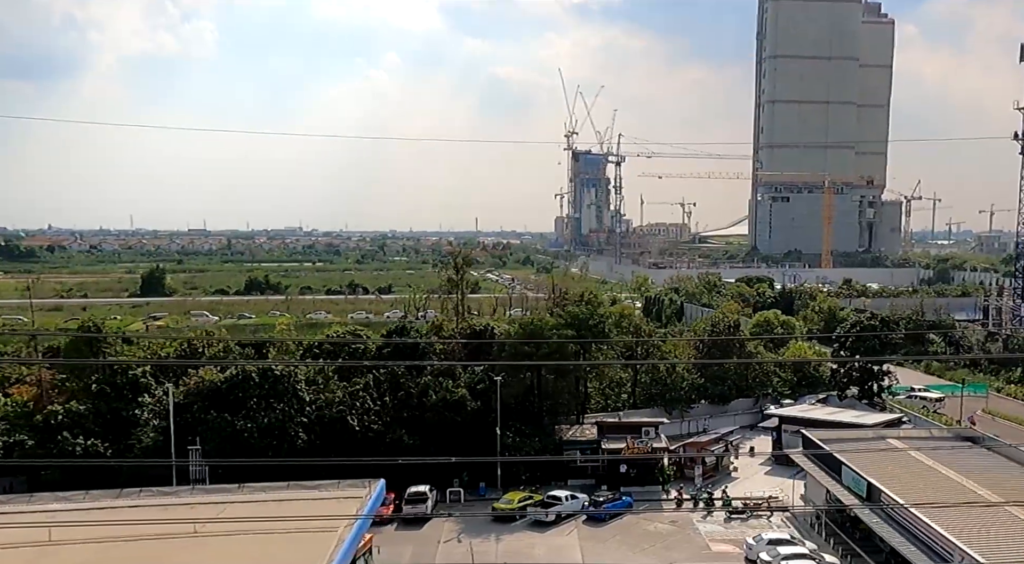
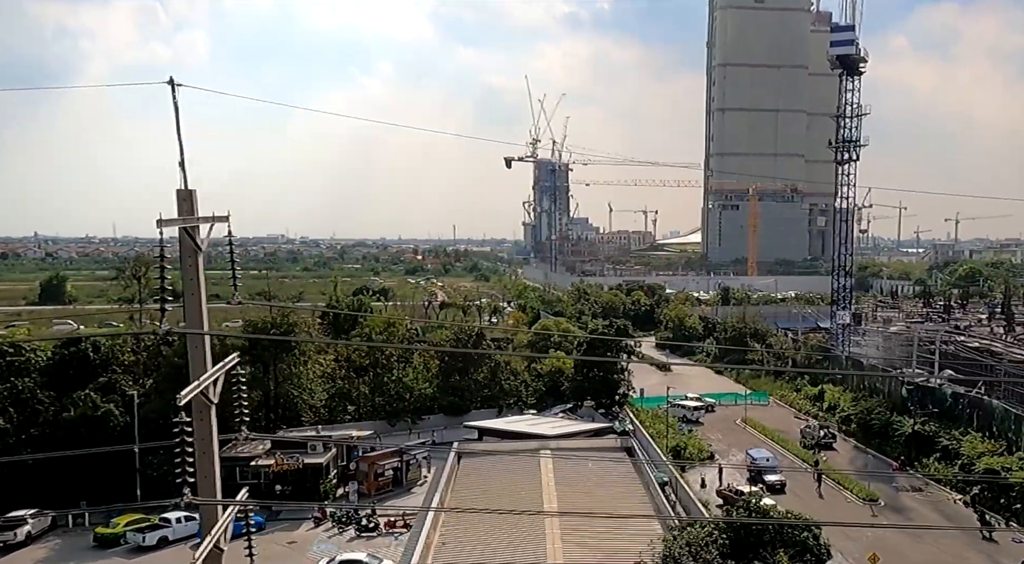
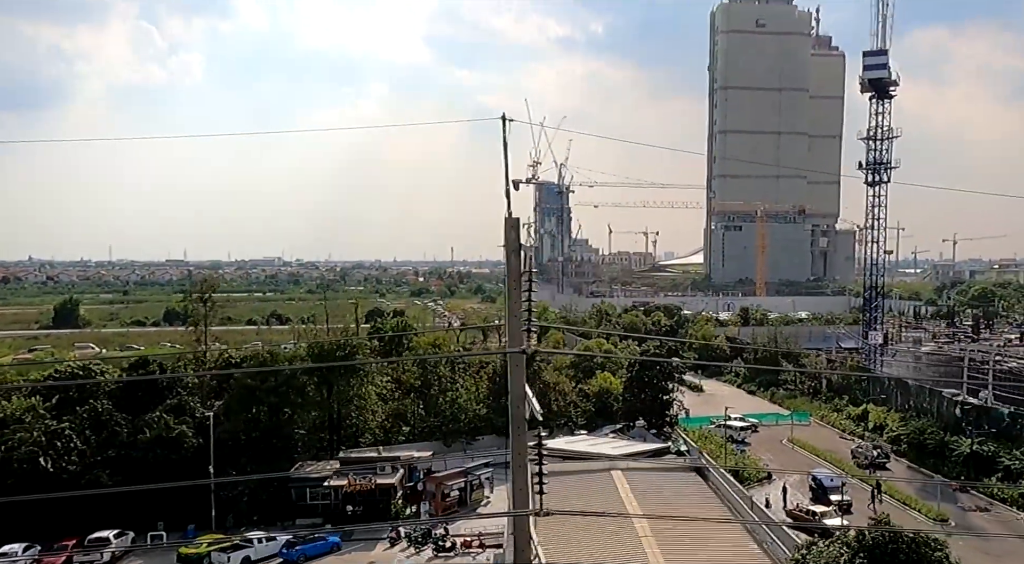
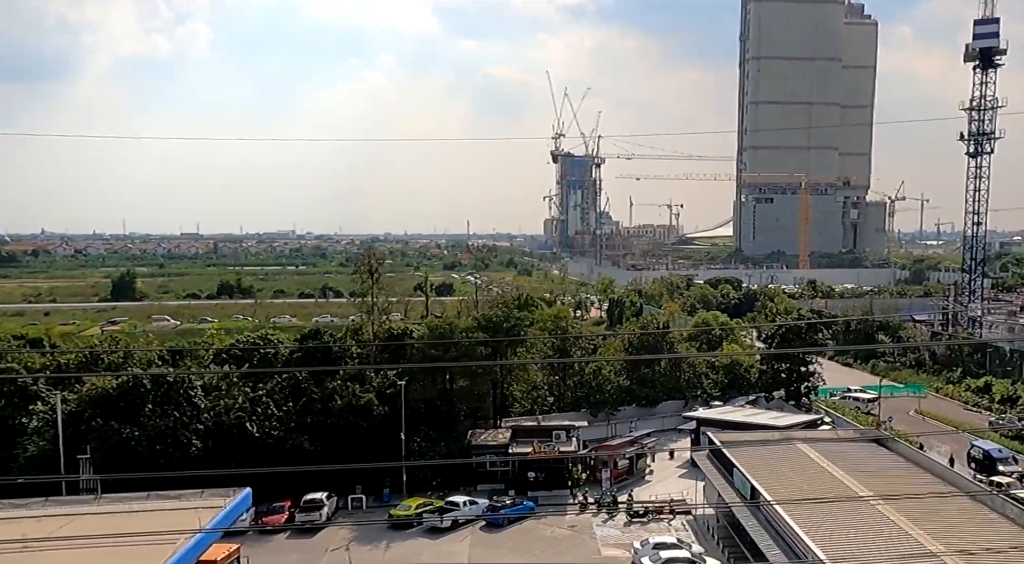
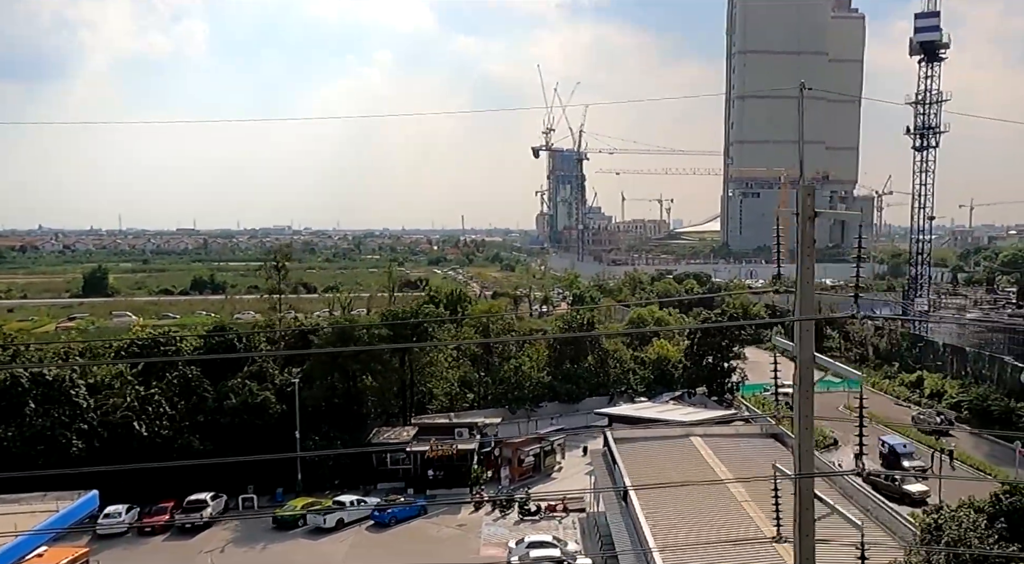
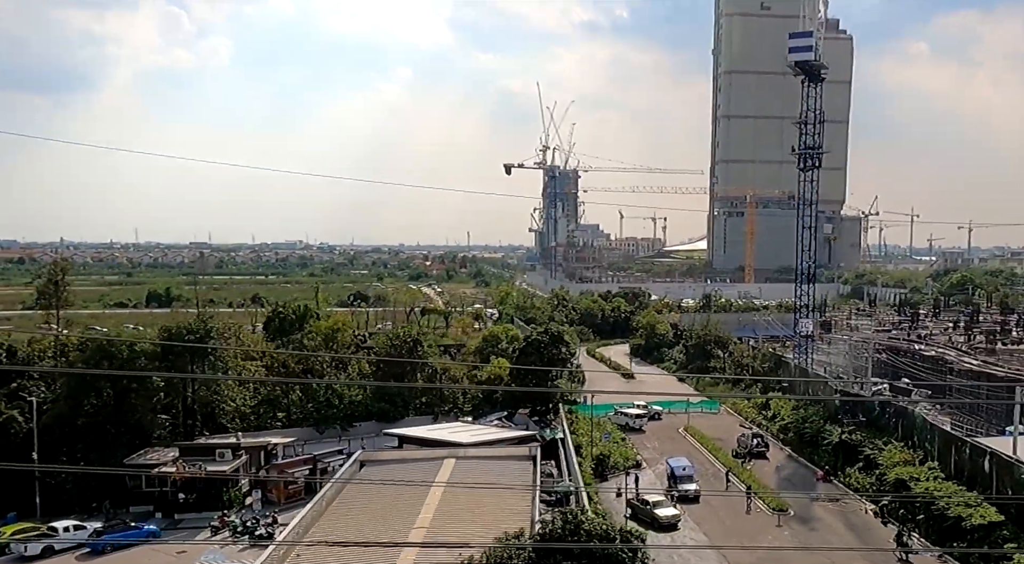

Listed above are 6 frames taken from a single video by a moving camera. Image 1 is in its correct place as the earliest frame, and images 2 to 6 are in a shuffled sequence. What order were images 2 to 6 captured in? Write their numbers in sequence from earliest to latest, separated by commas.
4, 5, 3, 2, 6
